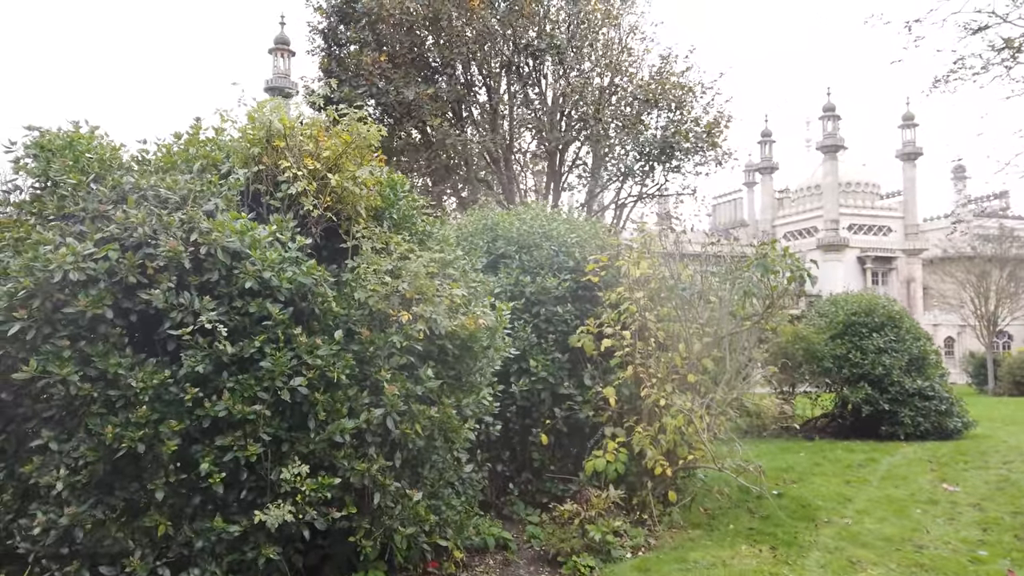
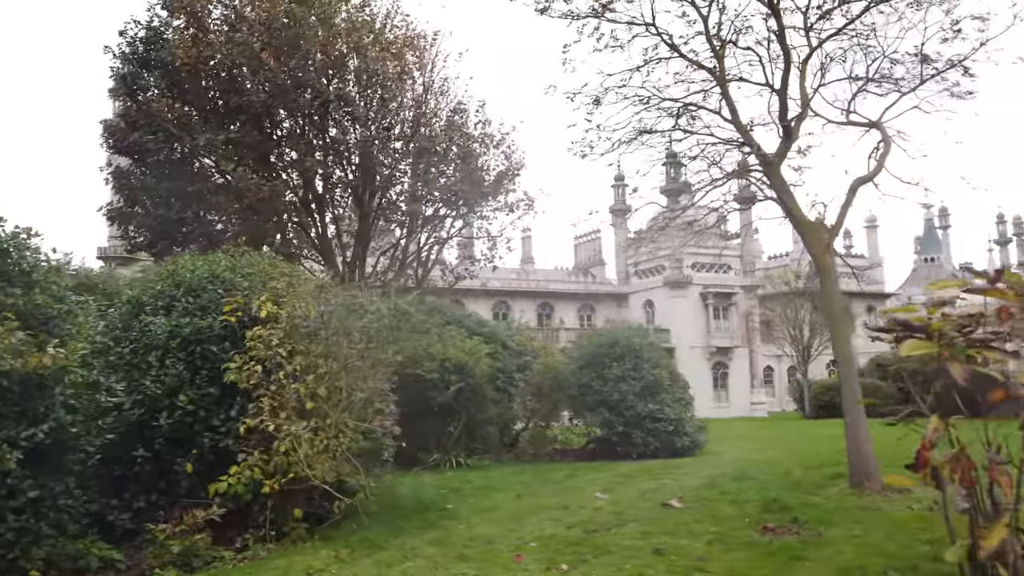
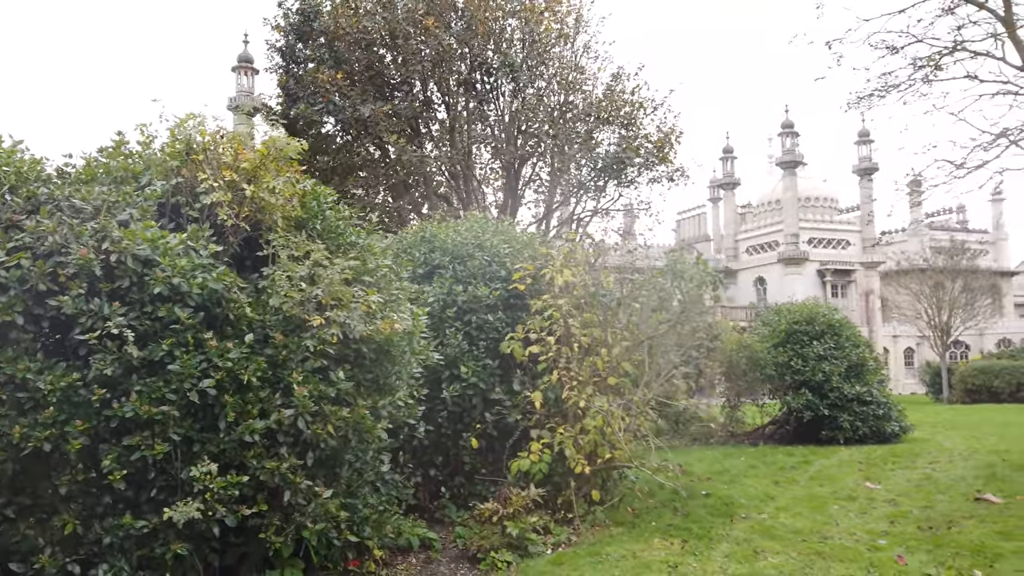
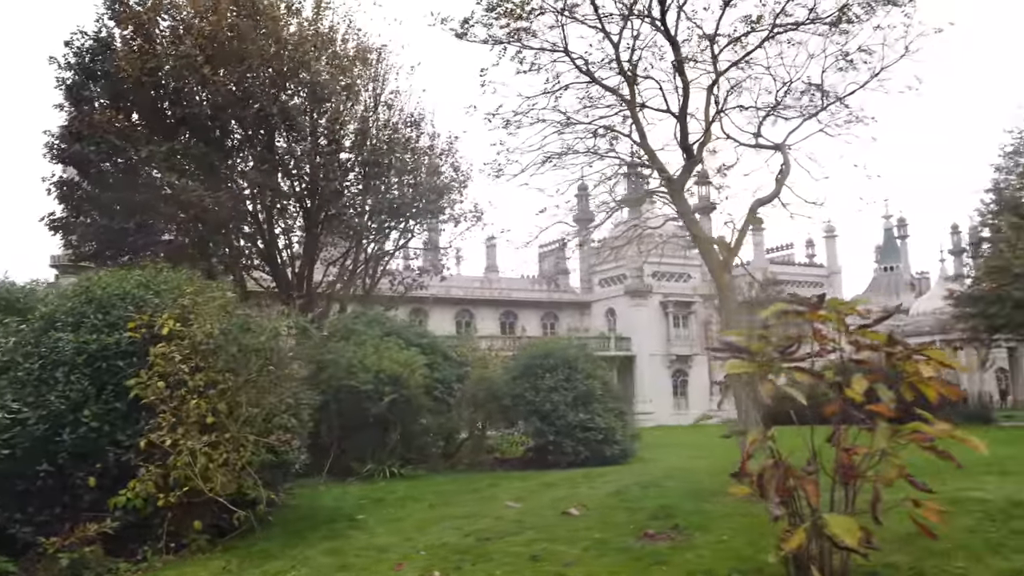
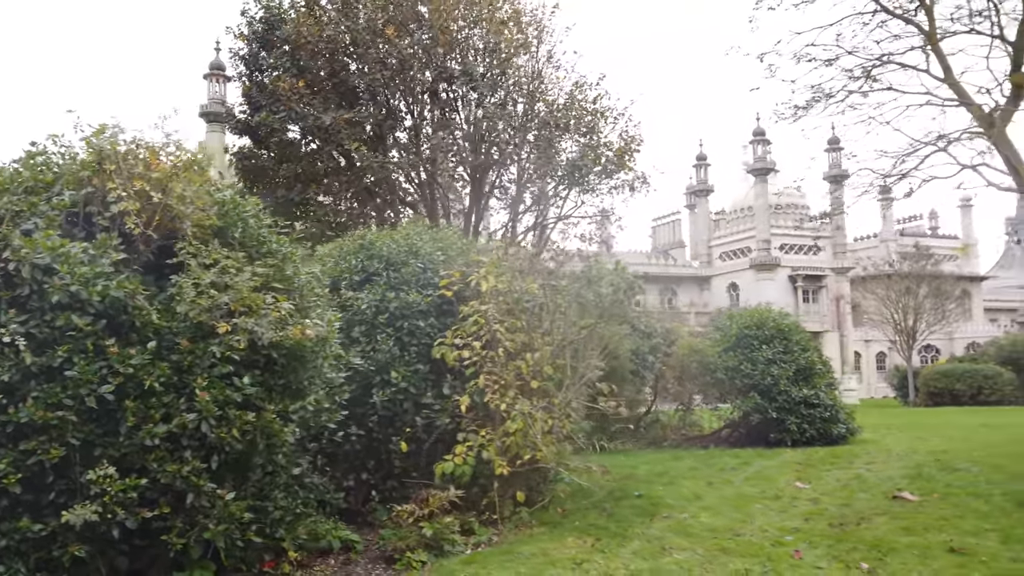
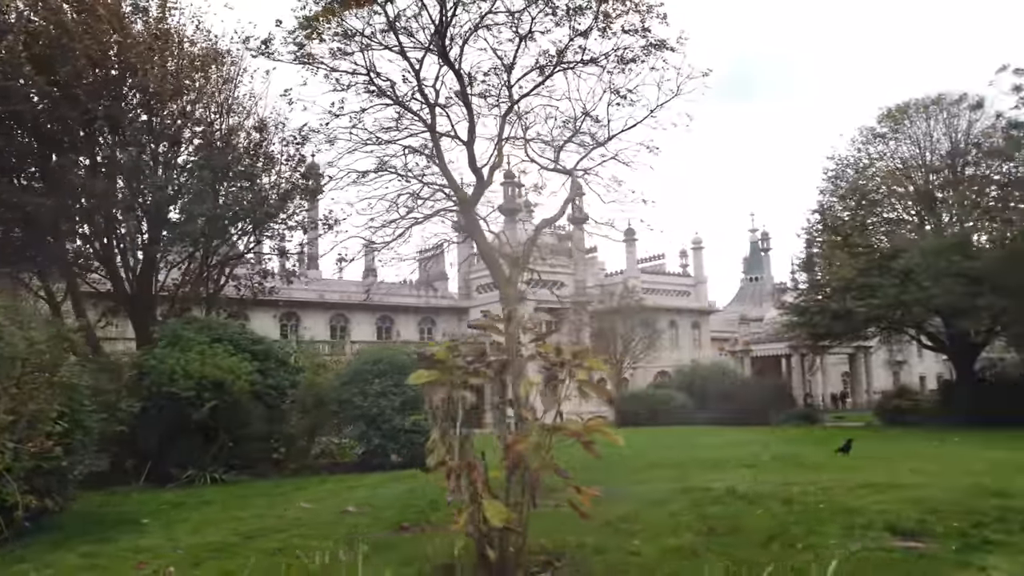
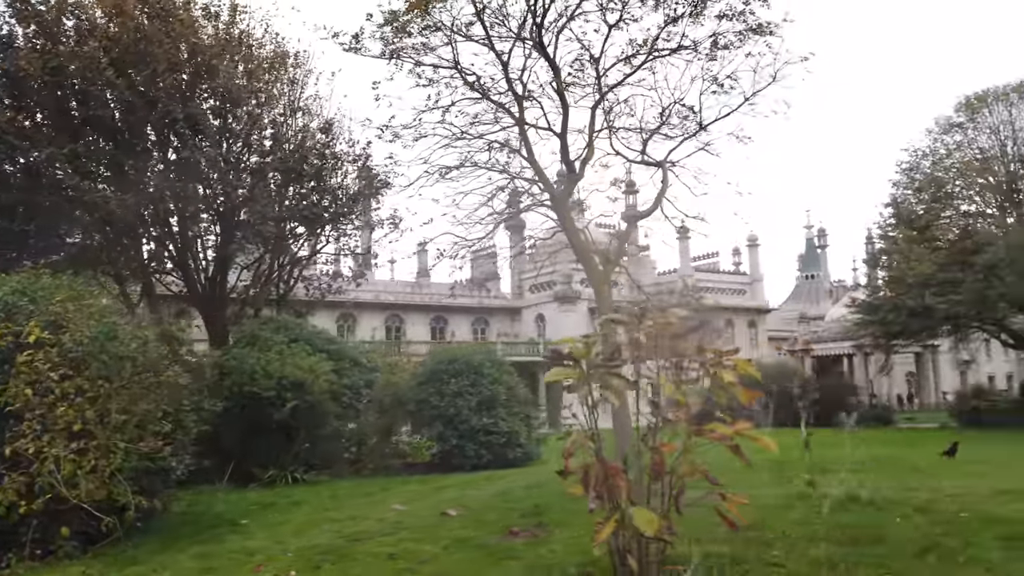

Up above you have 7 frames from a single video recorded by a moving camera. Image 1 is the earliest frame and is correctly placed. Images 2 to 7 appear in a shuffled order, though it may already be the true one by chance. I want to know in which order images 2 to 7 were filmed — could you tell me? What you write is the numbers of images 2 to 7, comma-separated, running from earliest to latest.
3, 5, 2, 4, 7, 6
